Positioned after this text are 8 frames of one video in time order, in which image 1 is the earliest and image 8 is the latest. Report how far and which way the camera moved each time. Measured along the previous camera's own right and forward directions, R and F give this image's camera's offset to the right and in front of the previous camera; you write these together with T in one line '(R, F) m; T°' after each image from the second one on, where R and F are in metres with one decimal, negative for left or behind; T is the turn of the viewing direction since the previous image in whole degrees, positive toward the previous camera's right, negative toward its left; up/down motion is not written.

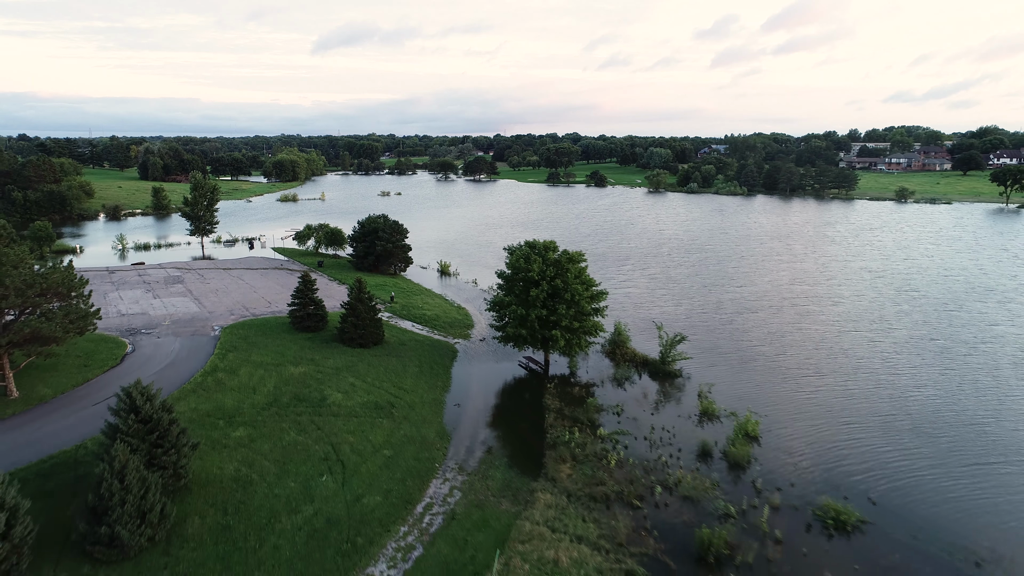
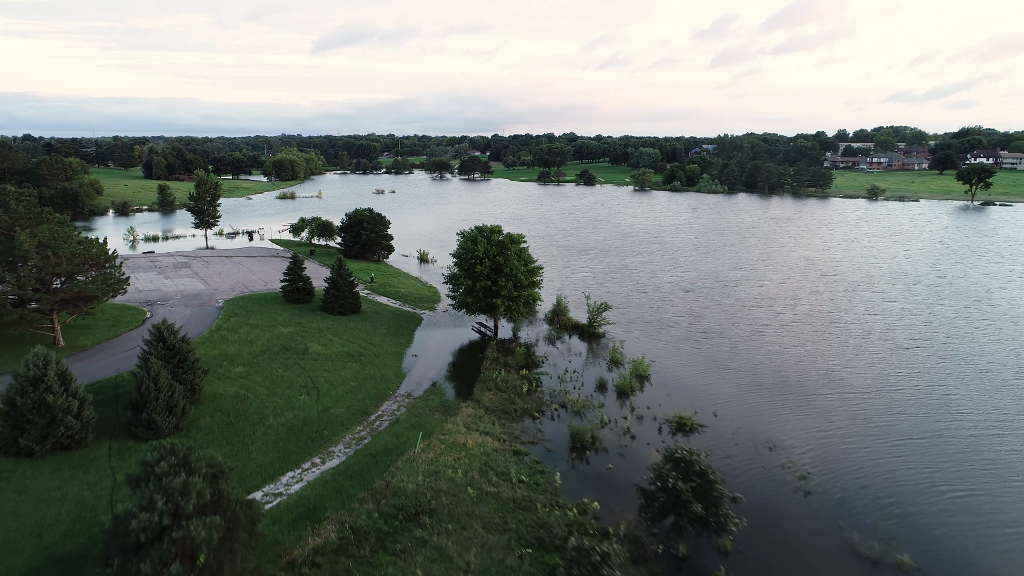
(+2.9, -6.9) m; 0°
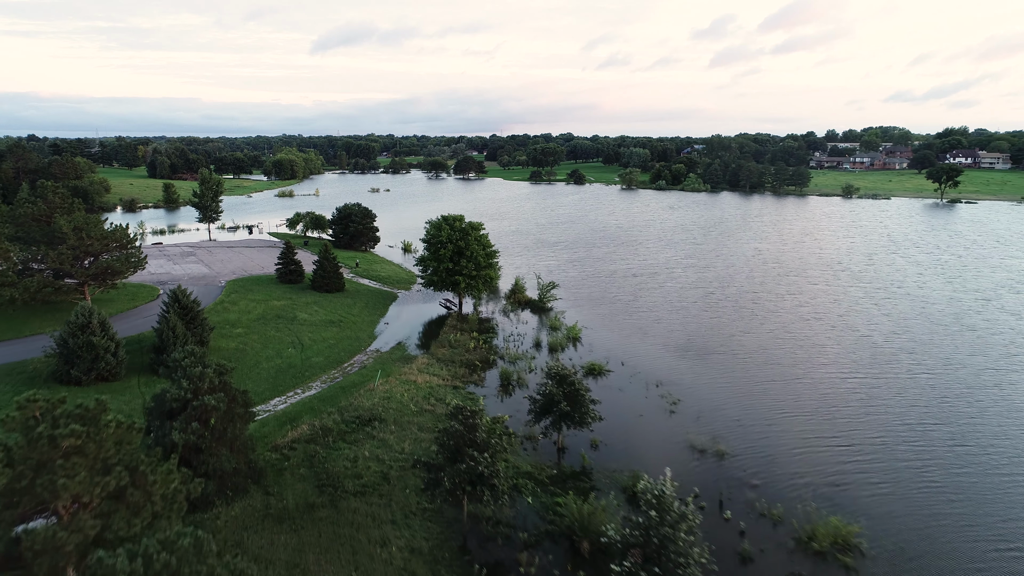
(+2.8, -6.6) m; 0°
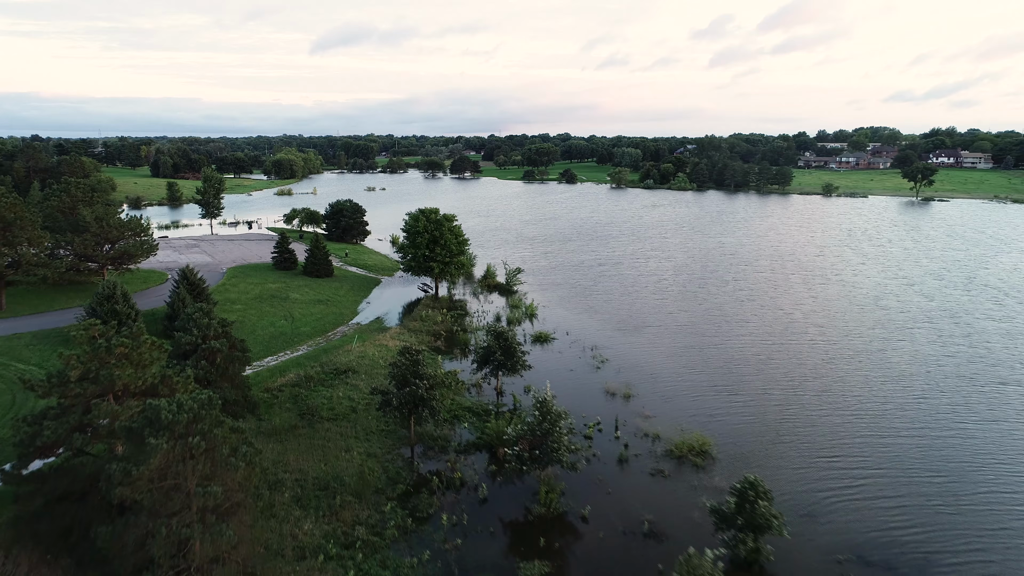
(+2.4, -5.7) m; 0°
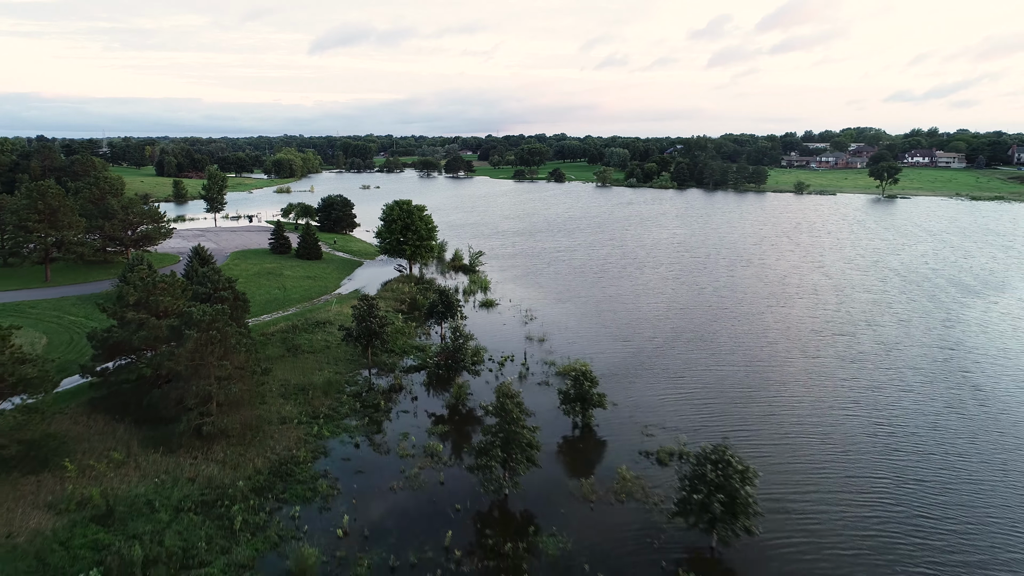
(+3.6, -8.7) m; 0°
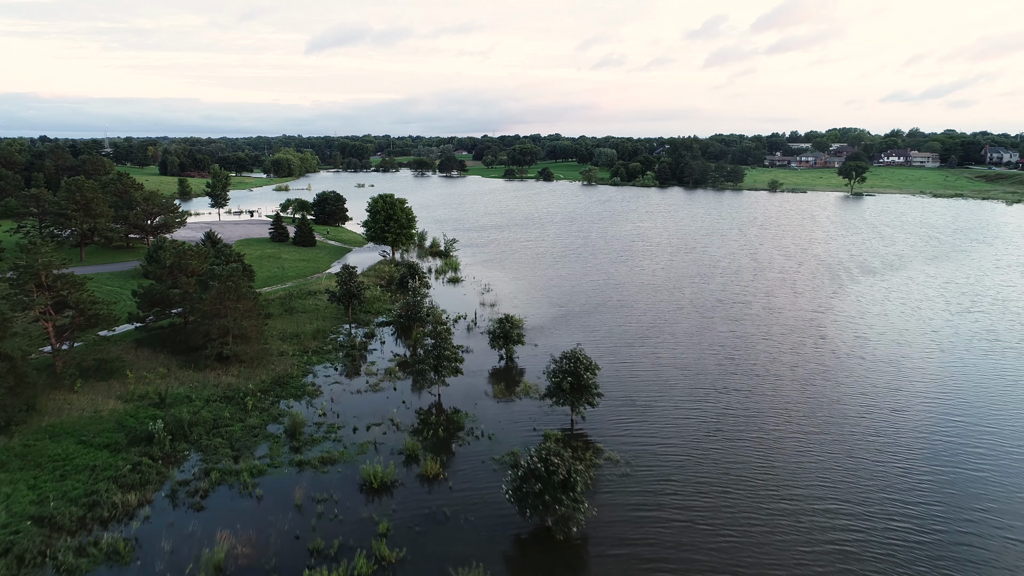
(+3.1, -8.7) m; 0°
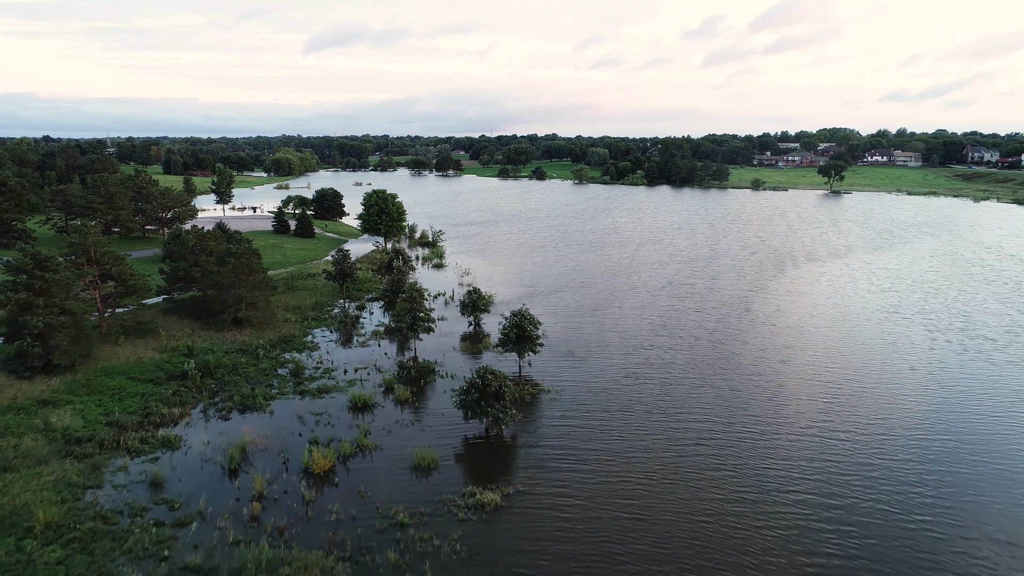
(+2.1, -6.7) m; 0°
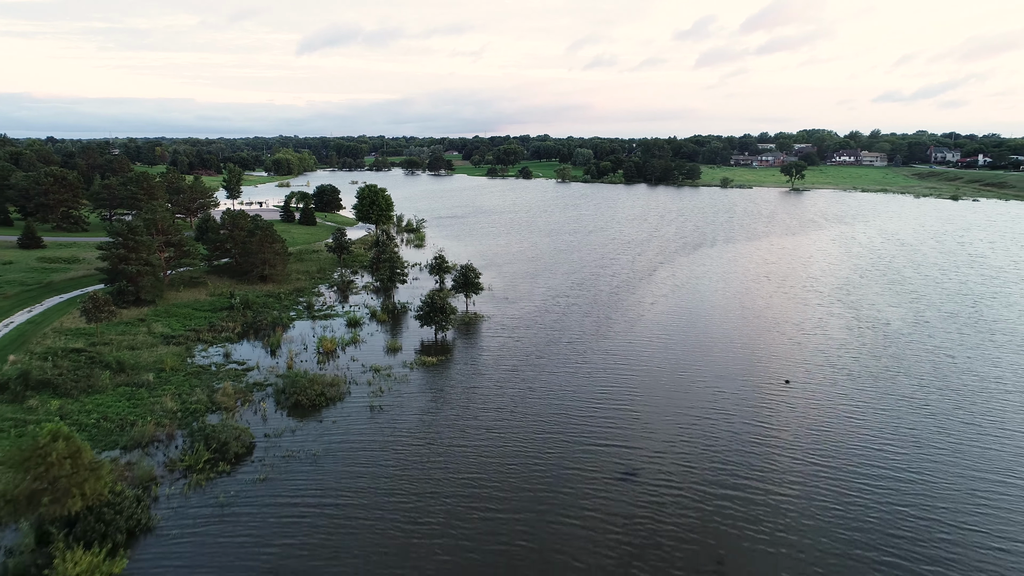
(+3.6, -13.9) m; 0°
